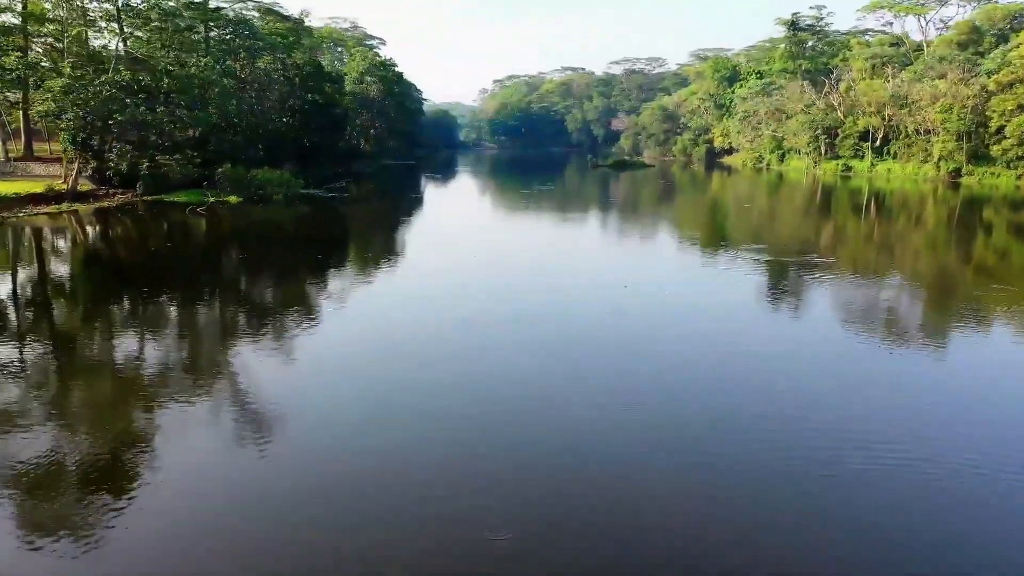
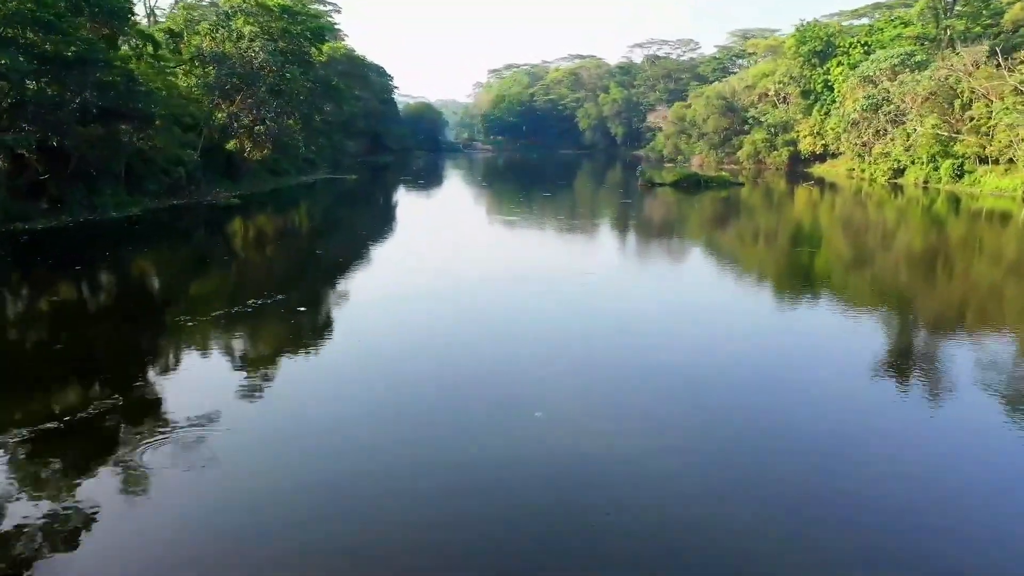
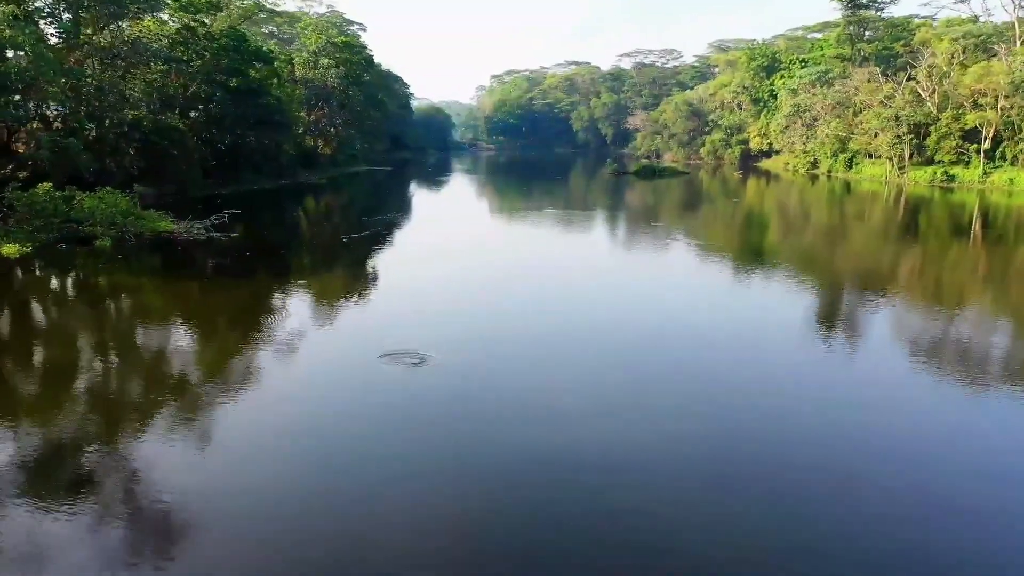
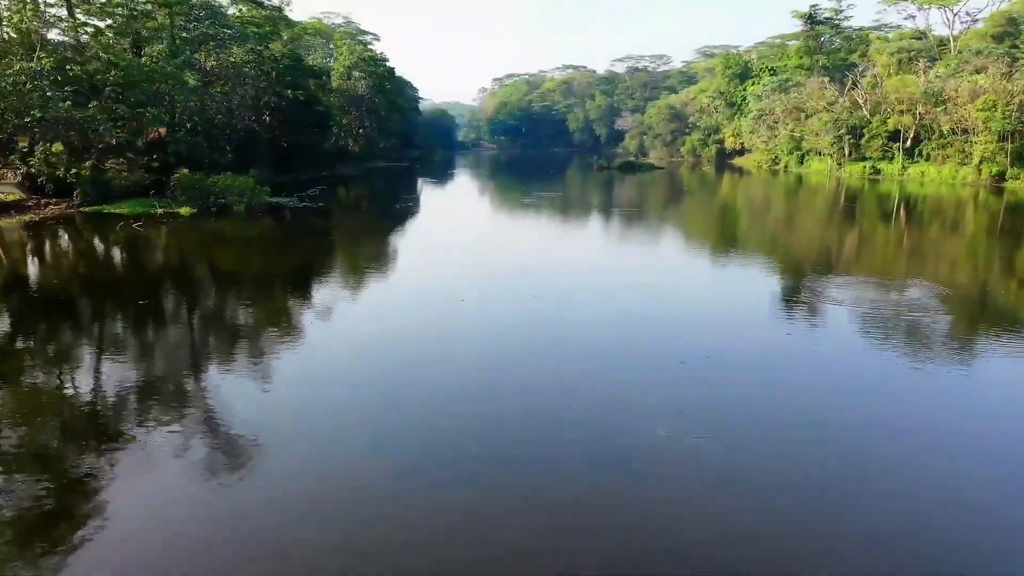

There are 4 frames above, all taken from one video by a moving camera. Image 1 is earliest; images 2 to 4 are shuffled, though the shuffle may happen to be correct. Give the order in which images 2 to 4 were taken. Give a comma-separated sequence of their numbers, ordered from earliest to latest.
4, 3, 2
